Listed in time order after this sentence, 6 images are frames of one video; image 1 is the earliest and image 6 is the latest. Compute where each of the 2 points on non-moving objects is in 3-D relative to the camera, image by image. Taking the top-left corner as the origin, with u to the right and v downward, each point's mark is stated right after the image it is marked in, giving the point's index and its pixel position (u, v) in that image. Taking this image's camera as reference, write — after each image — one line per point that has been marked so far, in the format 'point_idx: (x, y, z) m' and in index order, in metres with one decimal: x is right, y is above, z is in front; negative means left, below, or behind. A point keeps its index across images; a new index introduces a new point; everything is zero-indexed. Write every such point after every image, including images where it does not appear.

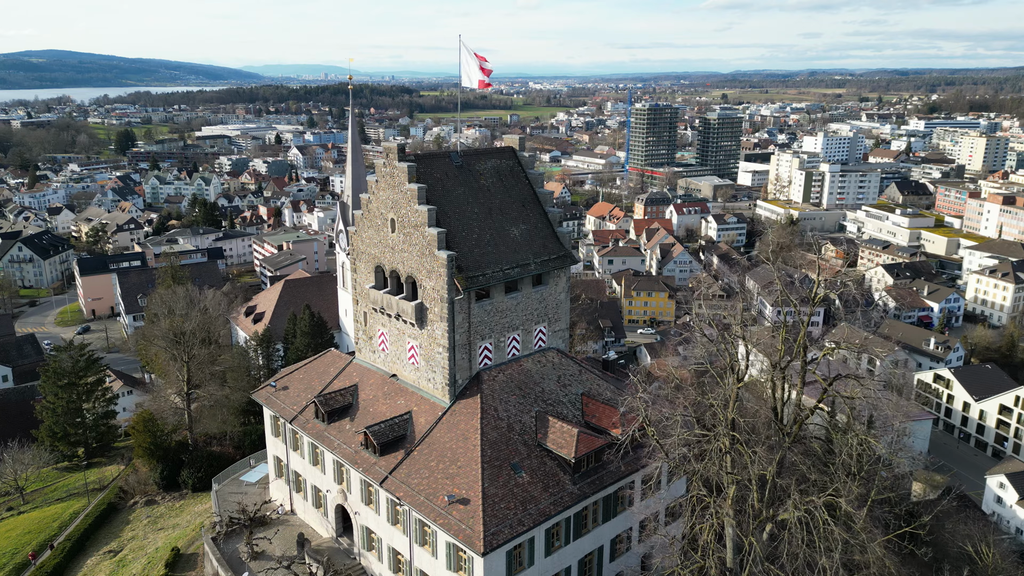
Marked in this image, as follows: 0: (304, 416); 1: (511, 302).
0: (-4.0, -2.5, +12.9) m
1: (0.0, -0.3, +12.3) m
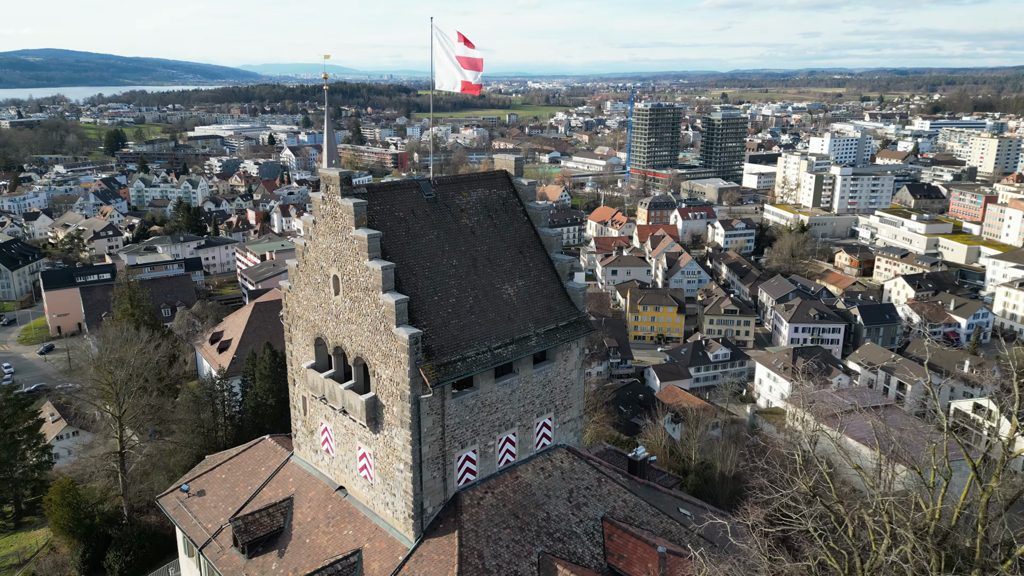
0: (-4.1, -3.6, +9.4) m
1: (-0.1, -1.4, +8.7) m
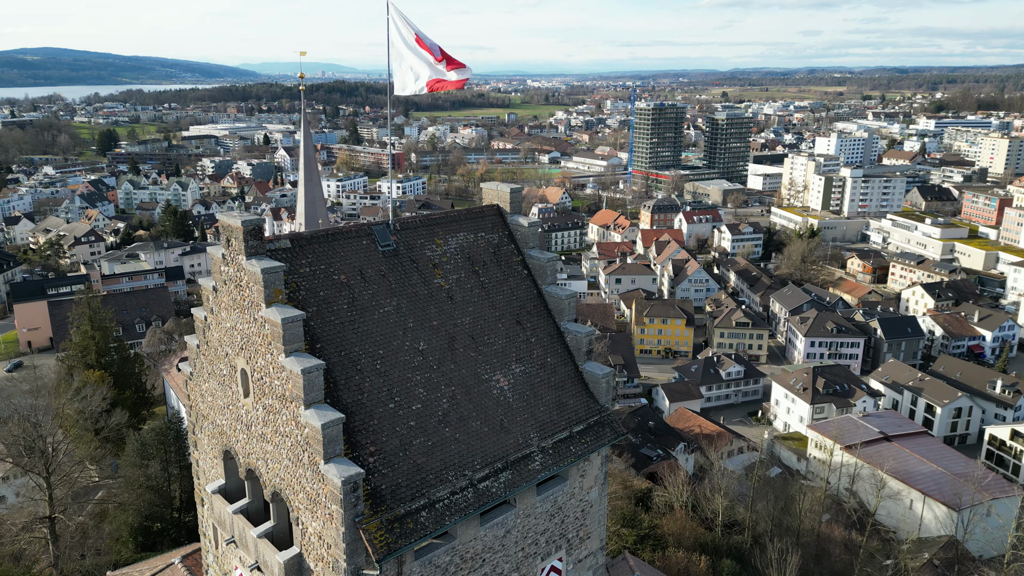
0: (-4.2, -4.5, +6.7) m
1: (-0.2, -2.2, +6.0) m
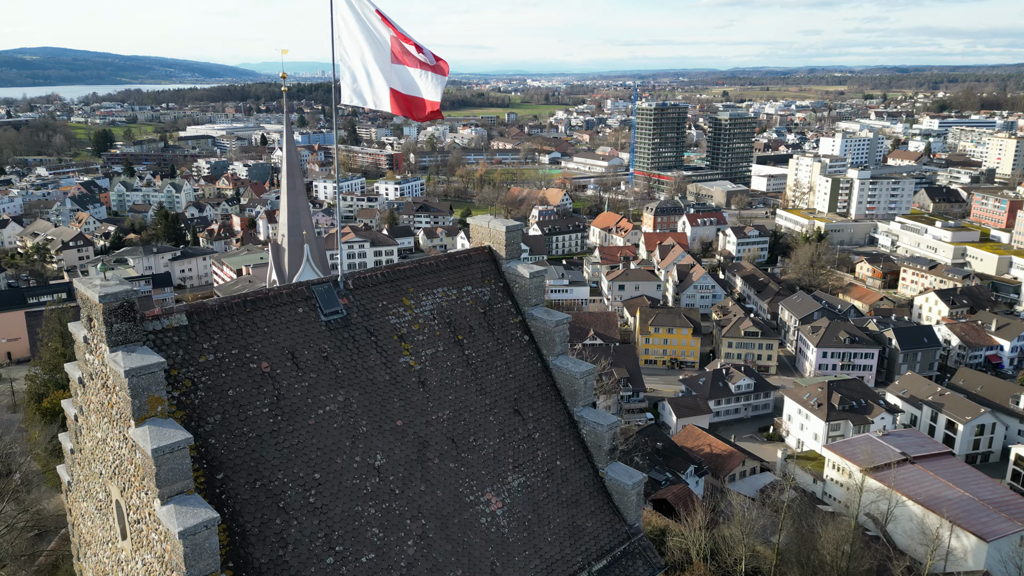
0: (-4.2, -5.0, +4.9) m
1: (-0.2, -2.8, +4.2) m
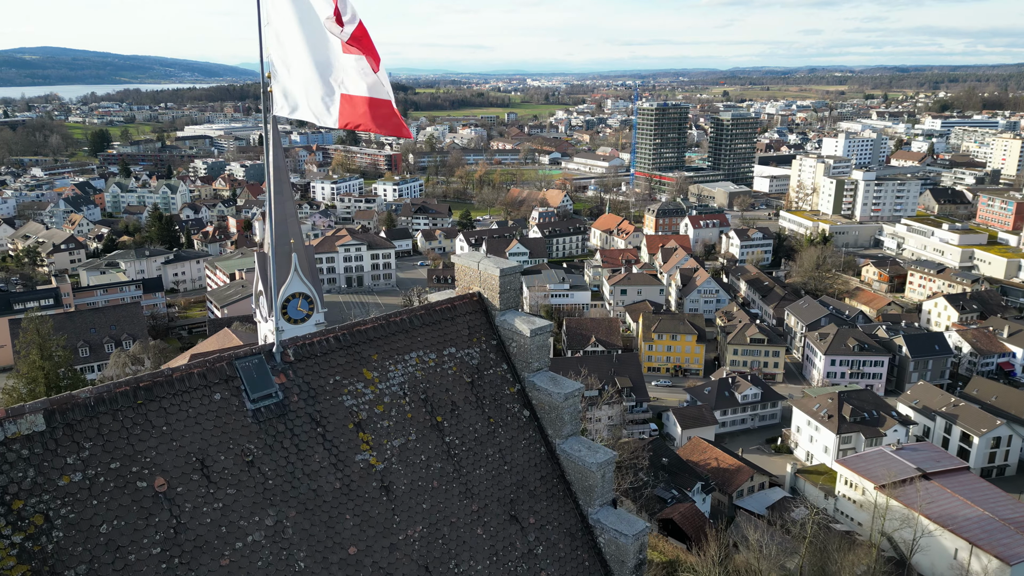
0: (-4.3, -5.4, +3.7) m
1: (-0.2, -3.2, +3.0) m
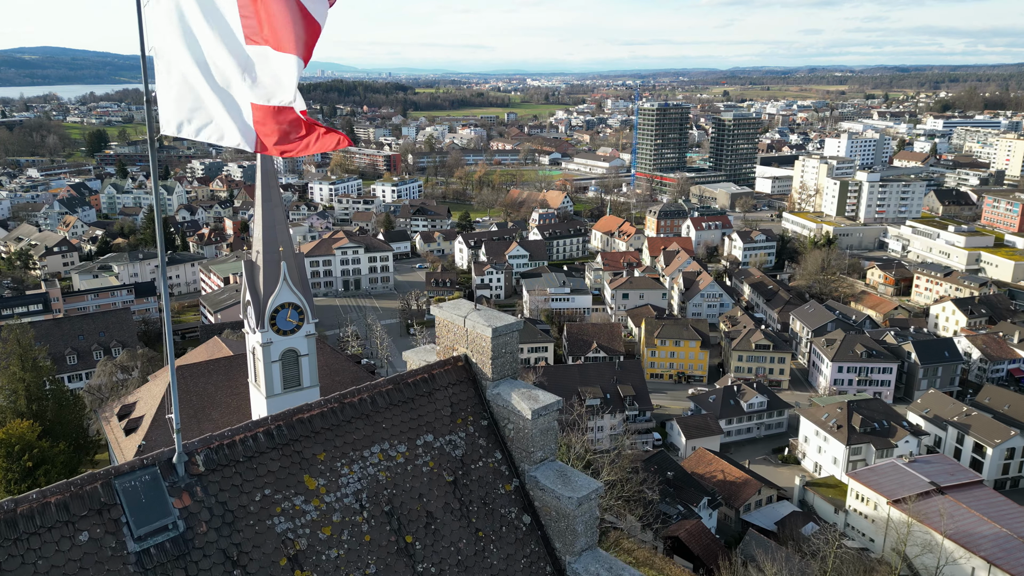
0: (-4.3, -5.7, +2.7) m
1: (-0.3, -3.5, +2.1) m
